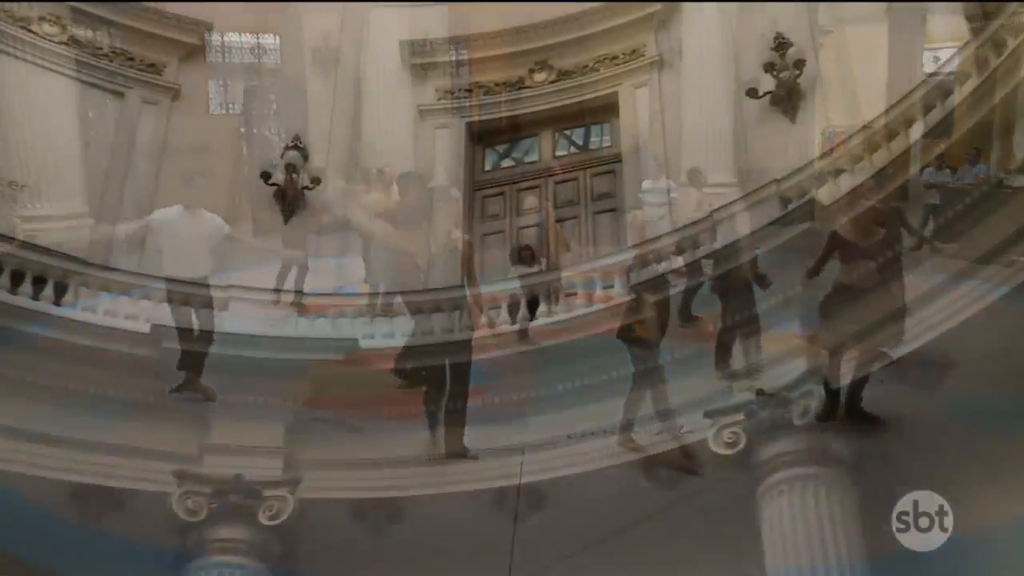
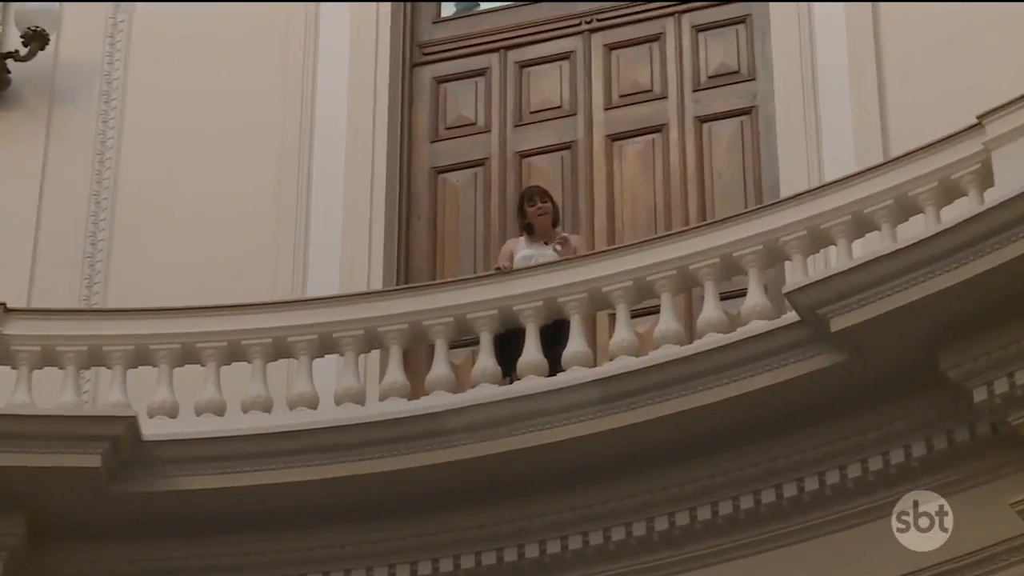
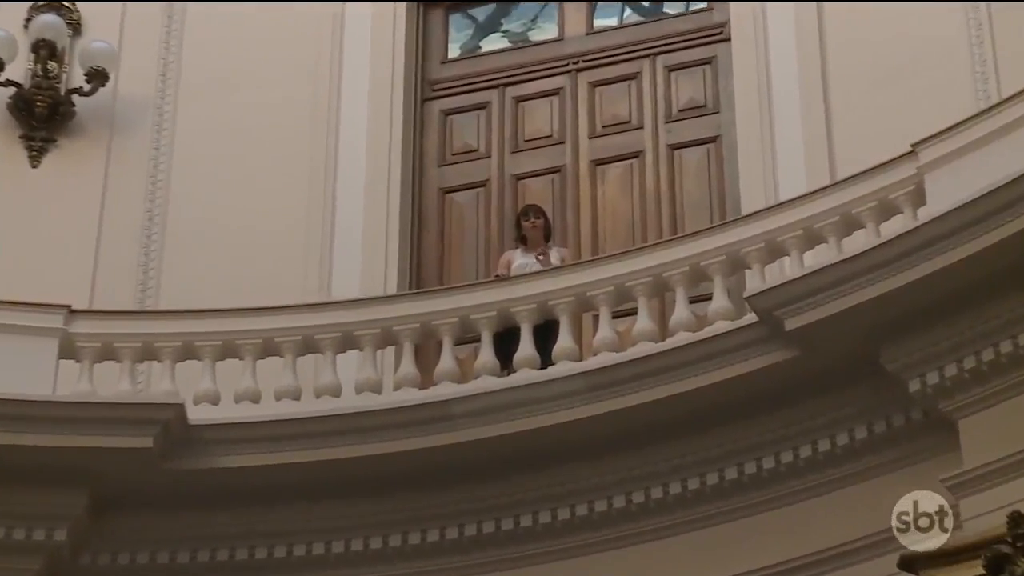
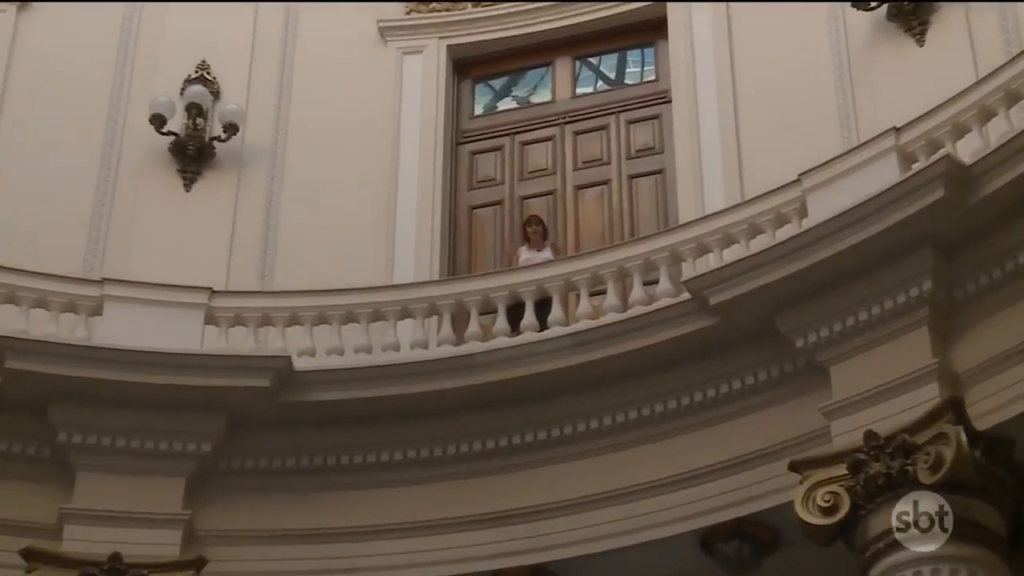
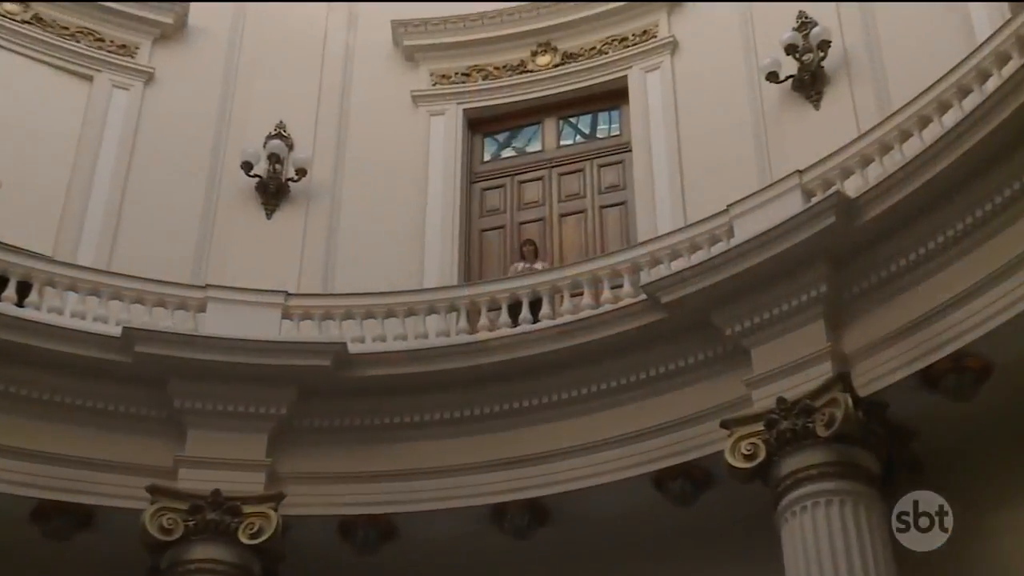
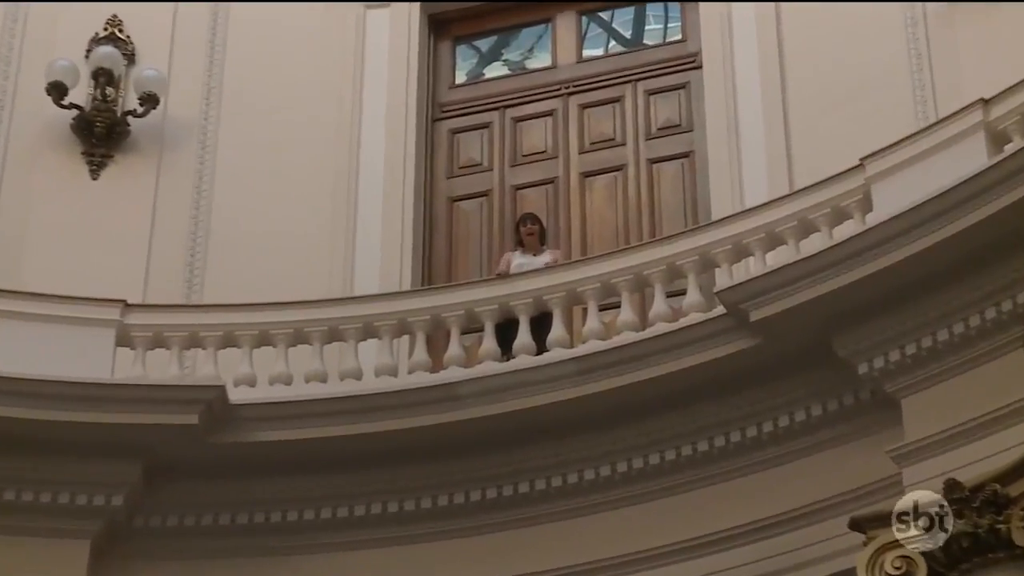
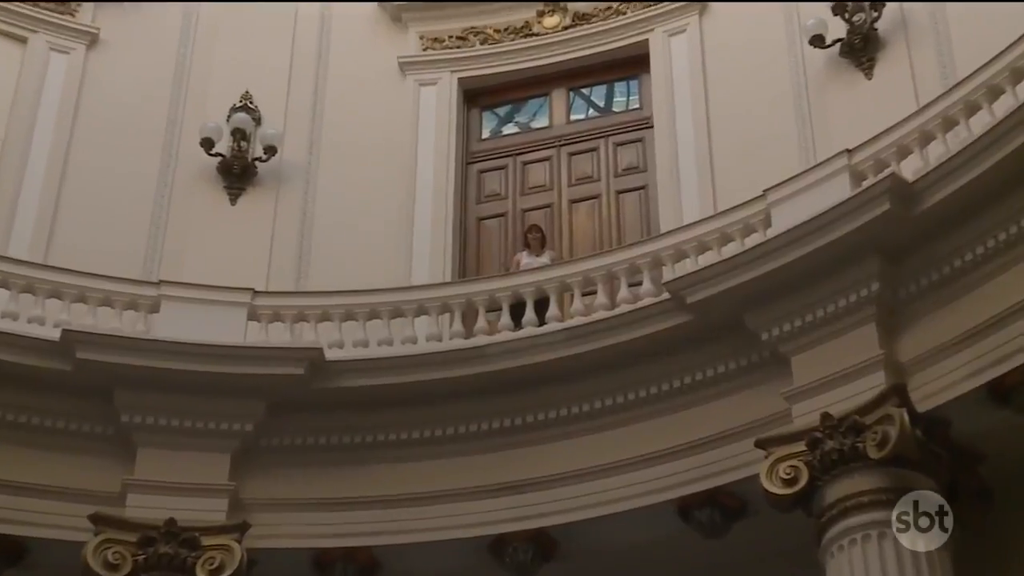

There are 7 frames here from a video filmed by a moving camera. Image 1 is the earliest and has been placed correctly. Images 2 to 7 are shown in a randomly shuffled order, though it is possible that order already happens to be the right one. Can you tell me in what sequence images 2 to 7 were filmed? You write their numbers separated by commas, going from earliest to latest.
5, 7, 4, 6, 3, 2
